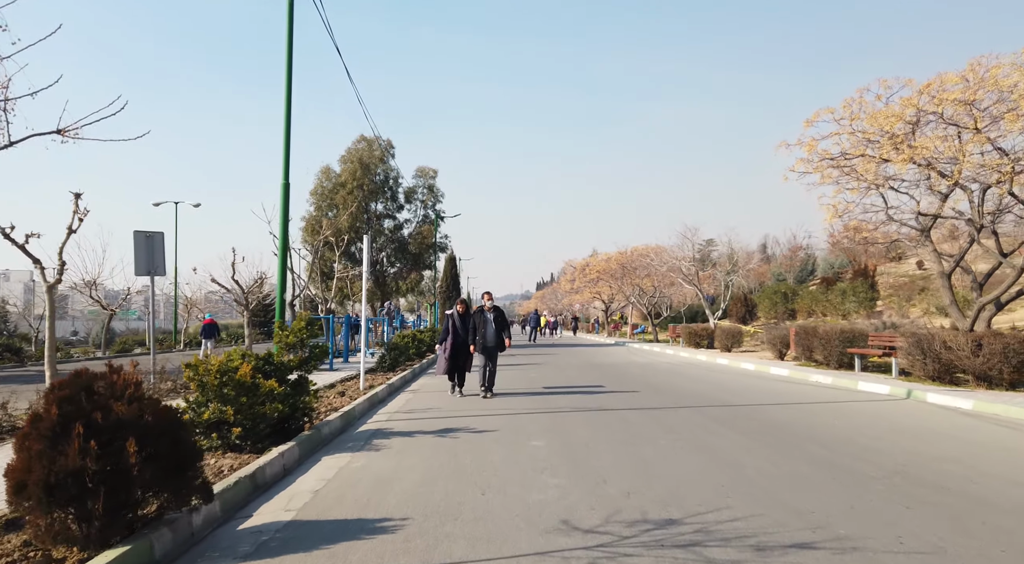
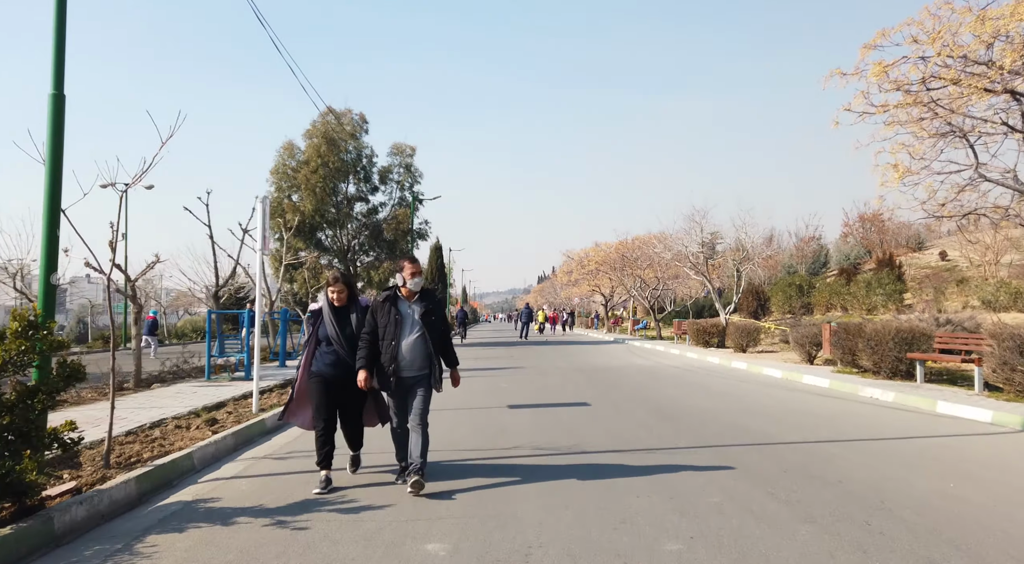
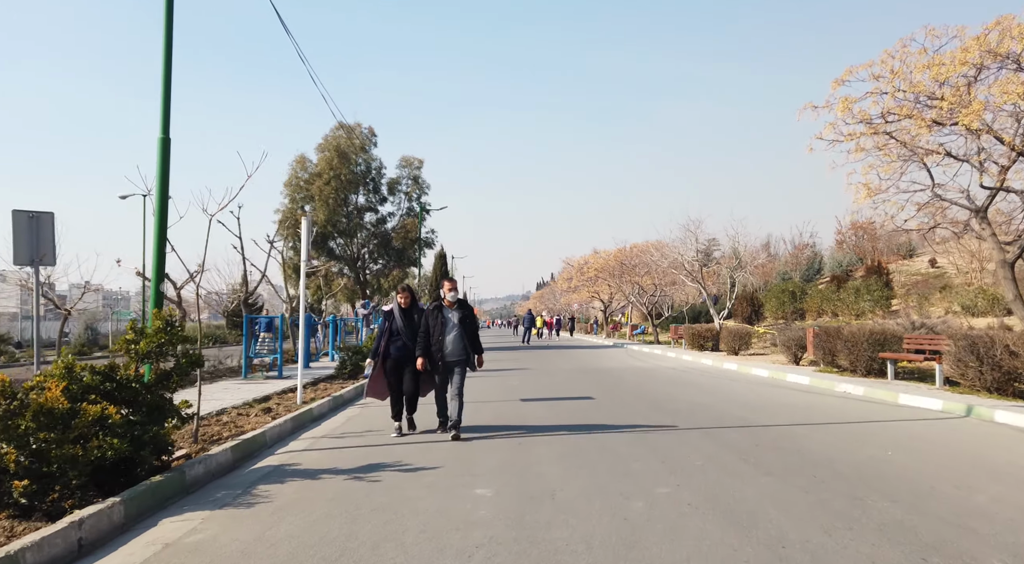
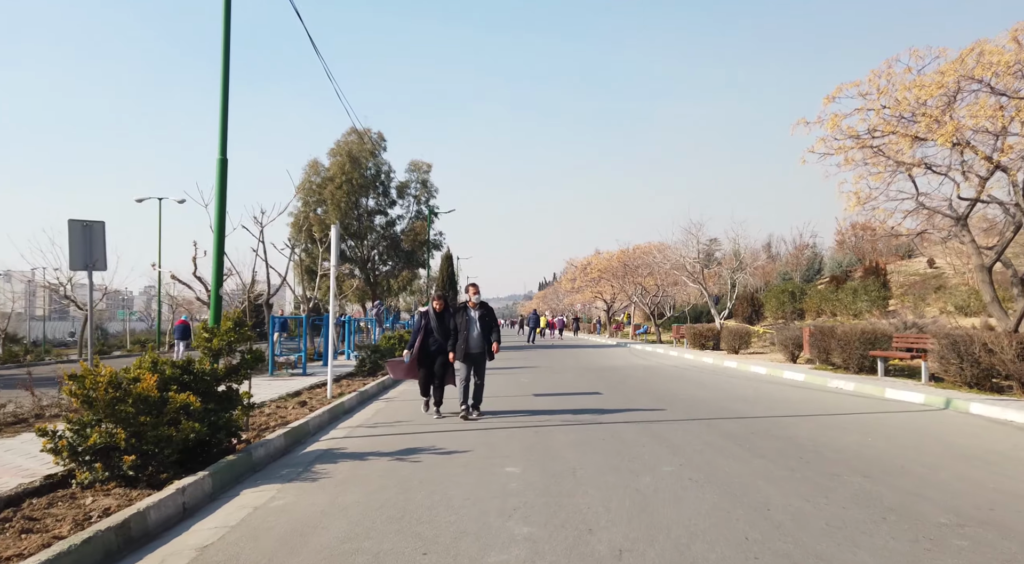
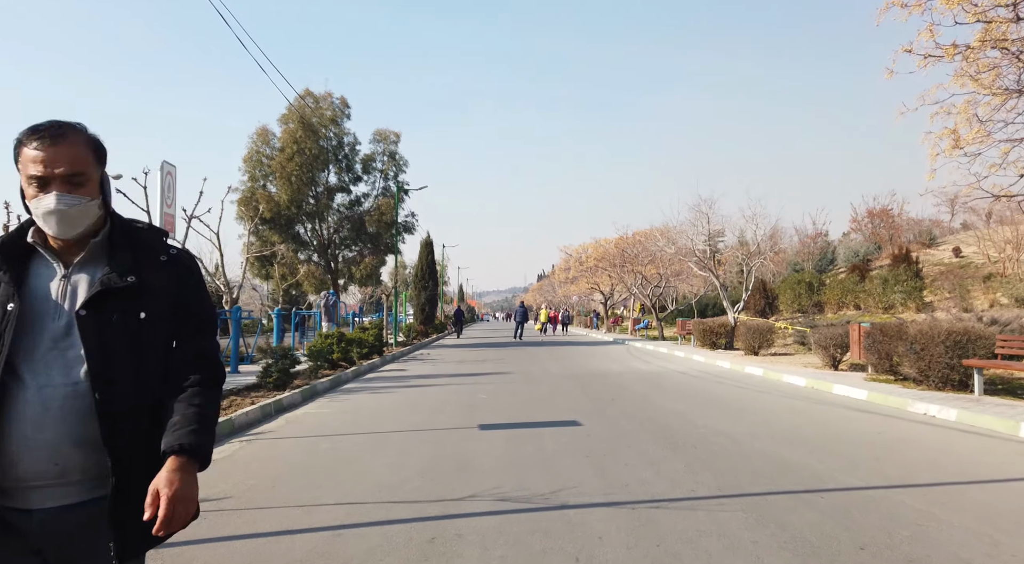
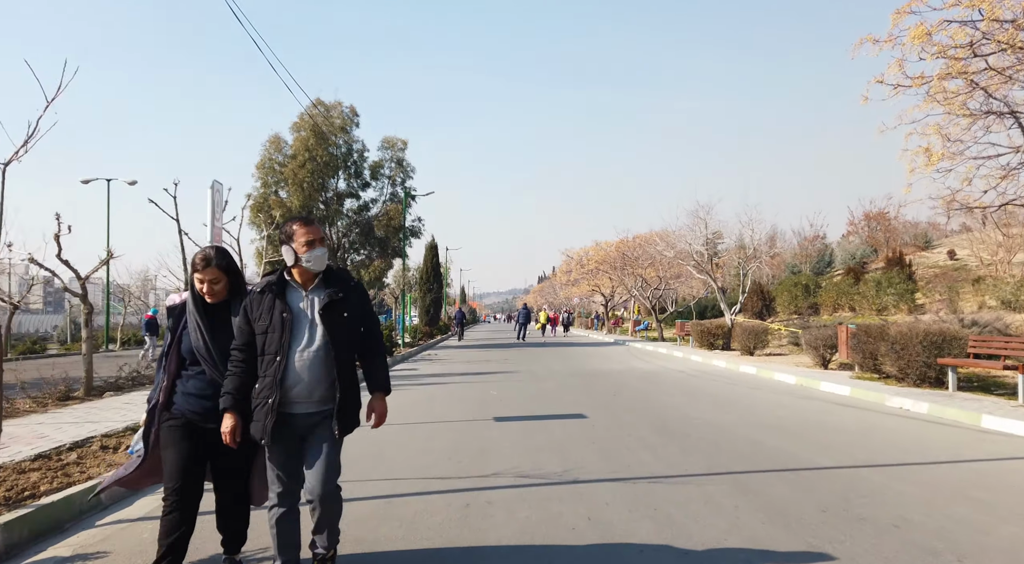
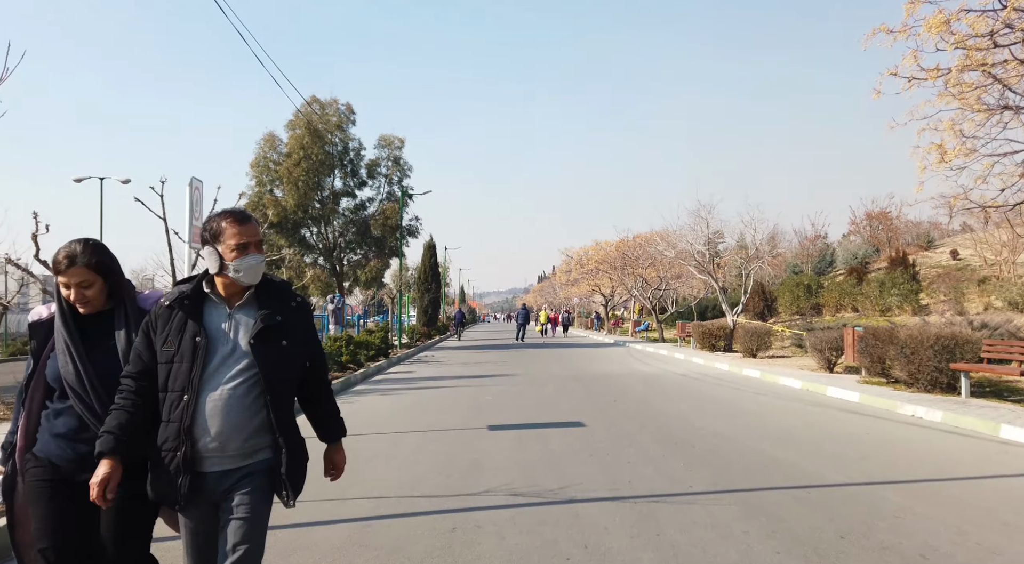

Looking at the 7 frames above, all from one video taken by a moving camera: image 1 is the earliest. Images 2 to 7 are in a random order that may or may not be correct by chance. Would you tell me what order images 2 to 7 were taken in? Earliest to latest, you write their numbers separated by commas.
4, 3, 2, 6, 7, 5
